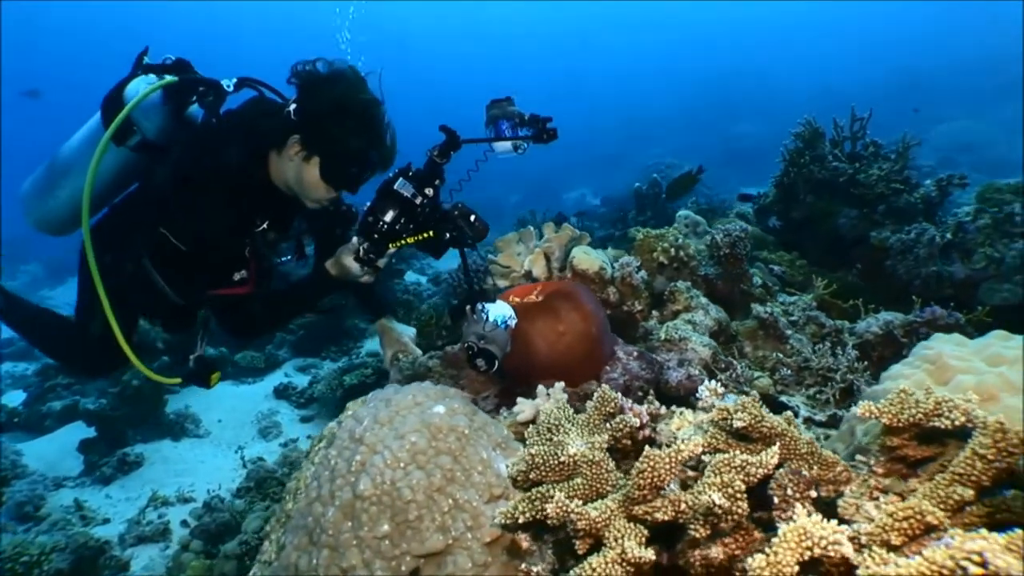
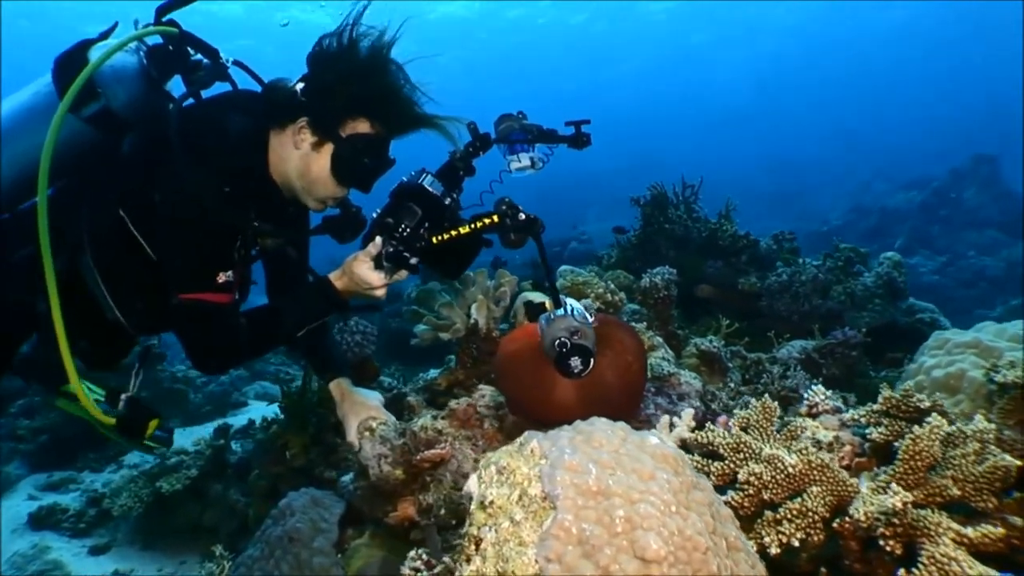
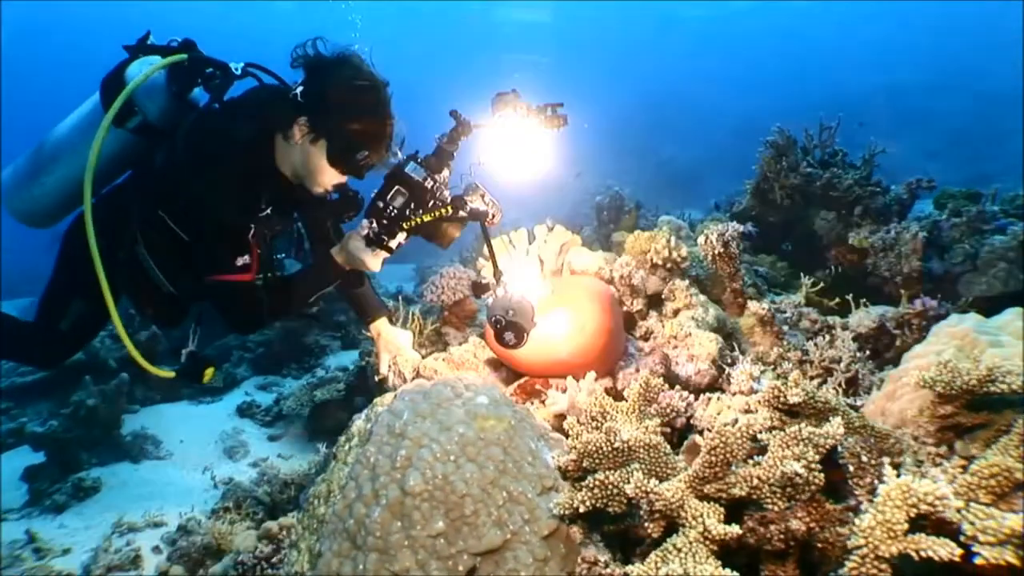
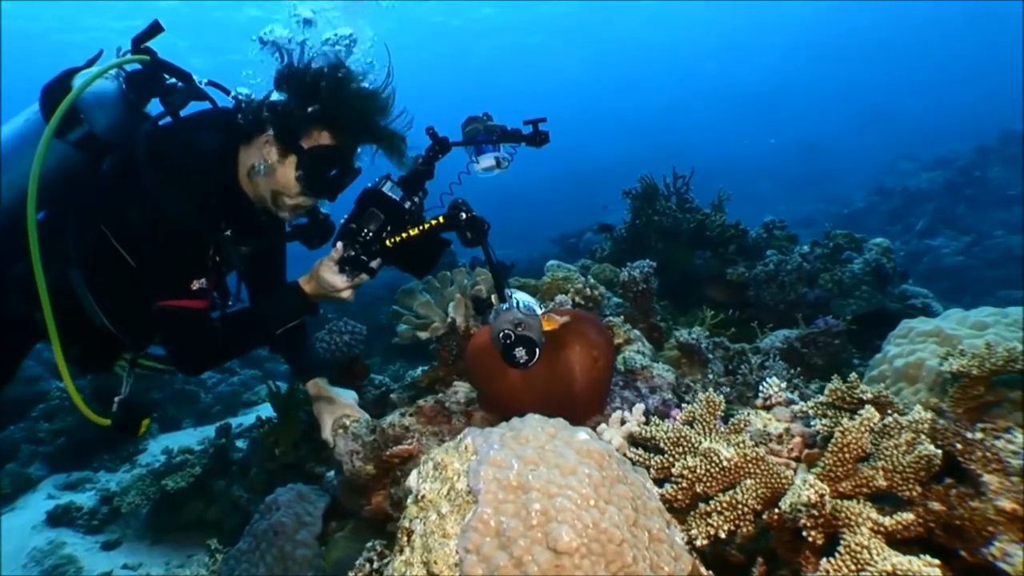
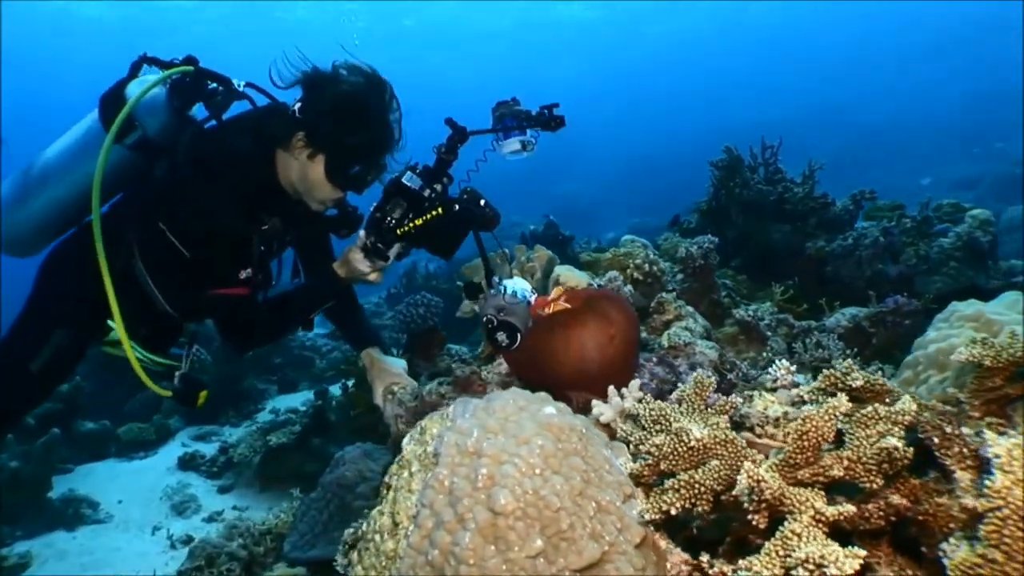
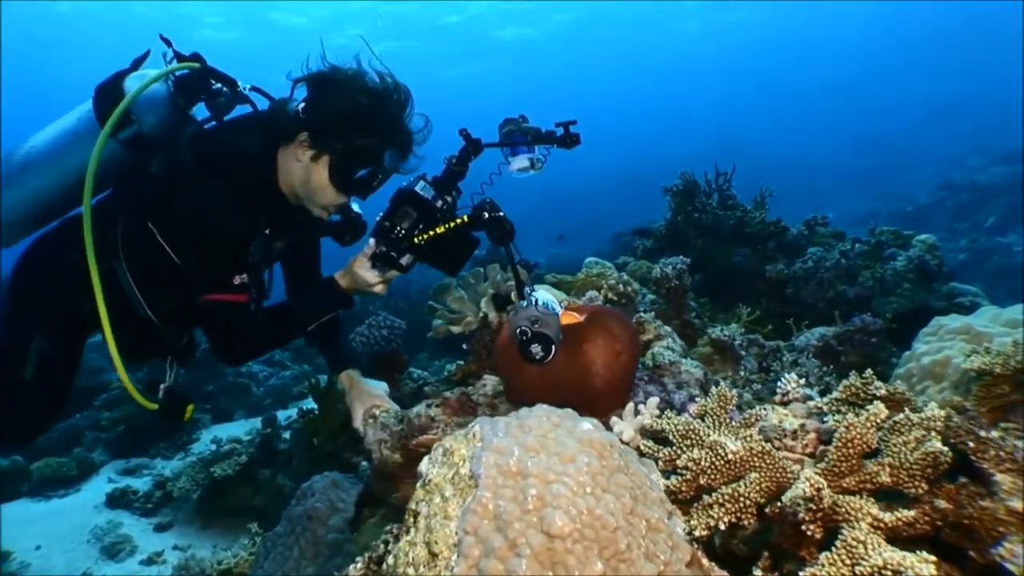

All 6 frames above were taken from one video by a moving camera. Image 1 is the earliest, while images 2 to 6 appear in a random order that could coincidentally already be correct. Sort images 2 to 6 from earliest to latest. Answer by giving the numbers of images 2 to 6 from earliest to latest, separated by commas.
3, 5, 6, 4, 2
